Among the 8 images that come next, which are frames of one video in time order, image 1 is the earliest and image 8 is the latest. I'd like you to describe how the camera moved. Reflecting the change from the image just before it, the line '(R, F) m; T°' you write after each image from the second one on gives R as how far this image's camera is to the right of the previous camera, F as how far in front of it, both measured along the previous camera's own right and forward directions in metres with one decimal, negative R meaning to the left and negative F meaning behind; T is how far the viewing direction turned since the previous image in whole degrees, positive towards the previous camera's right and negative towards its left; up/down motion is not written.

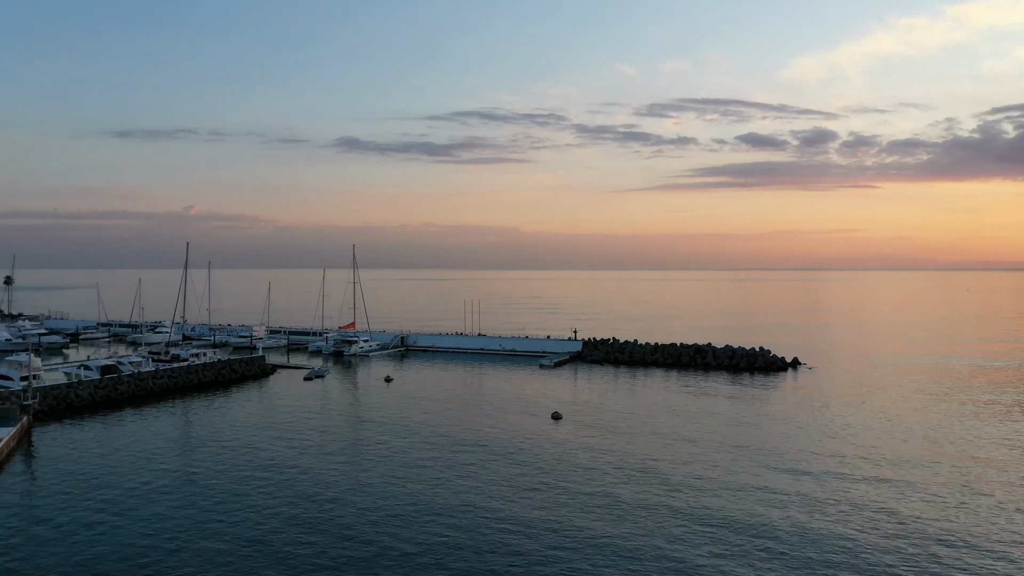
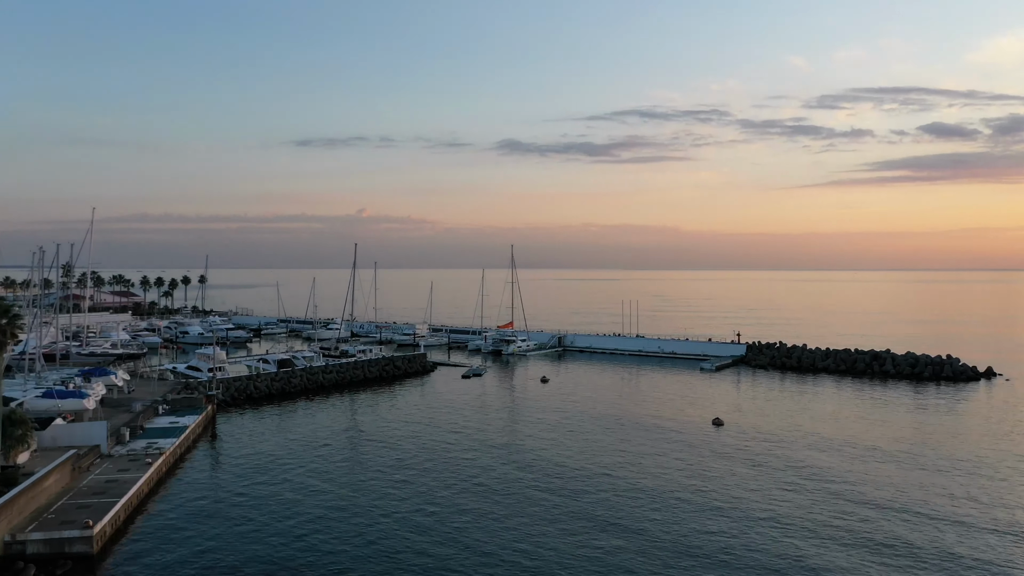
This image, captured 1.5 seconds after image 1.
(0.0, +0.7) m; -11°
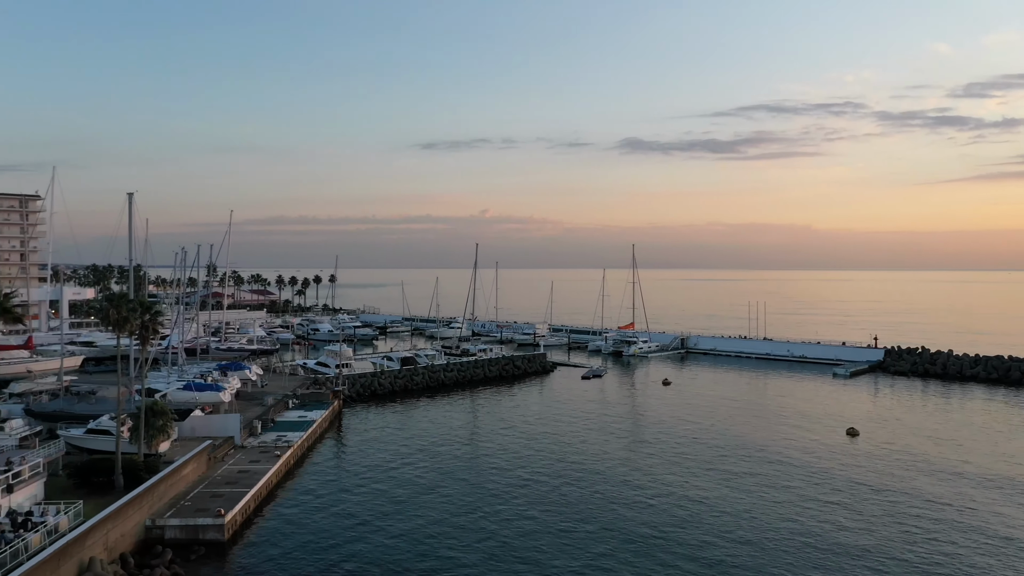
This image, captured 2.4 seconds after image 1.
(+0.1, +0.5) m; -8°
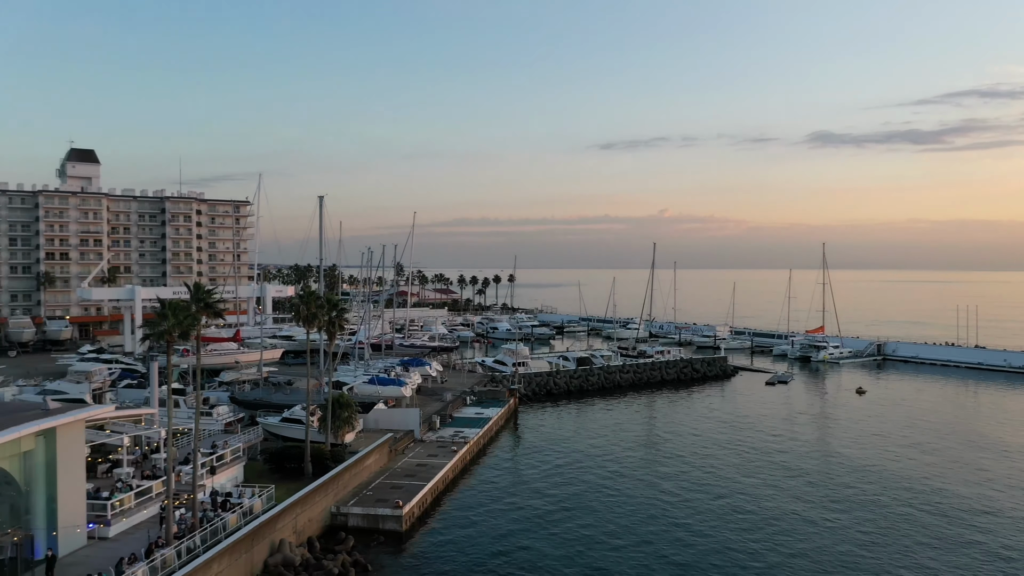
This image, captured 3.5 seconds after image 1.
(+0.1, +0.6) m; -12°
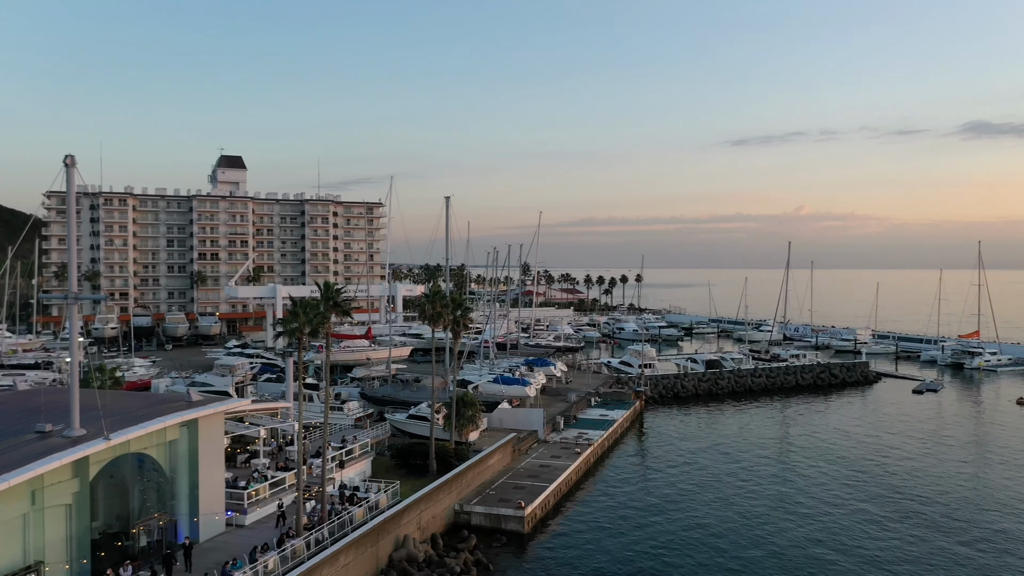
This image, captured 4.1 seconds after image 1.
(+0.1, +0.4) m; -9°
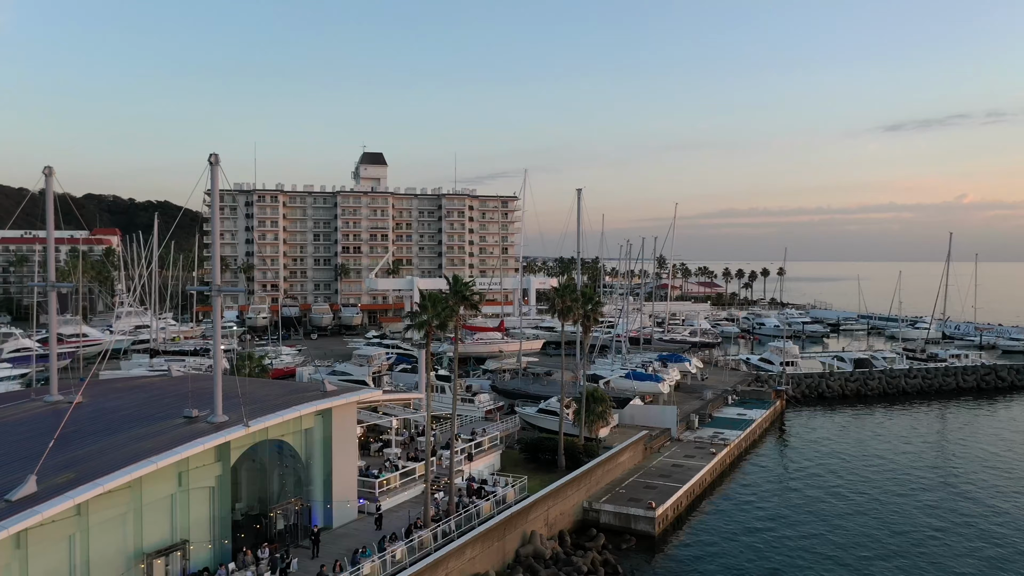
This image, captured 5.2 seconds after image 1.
(+0.1, +0.5) m; -9°
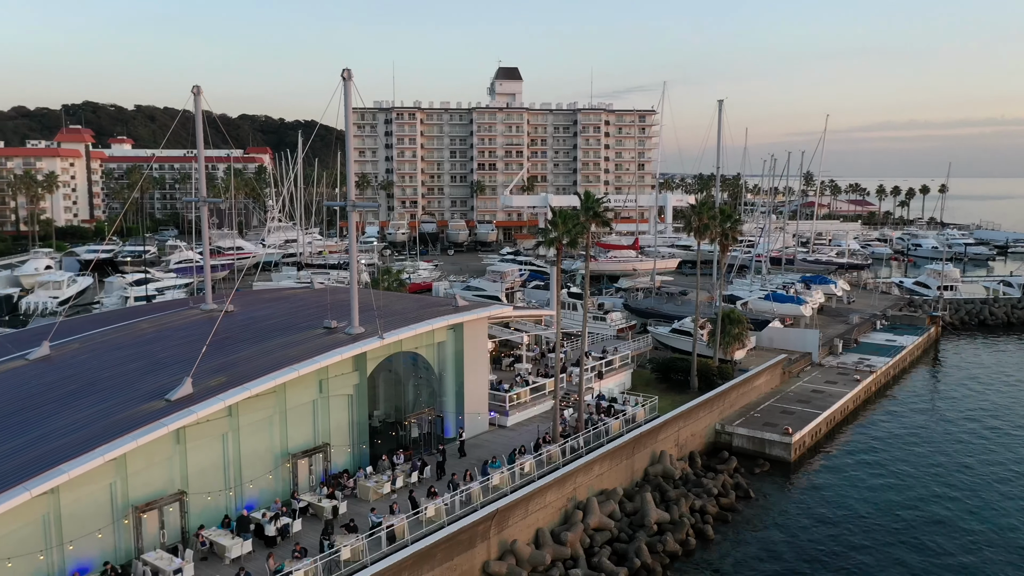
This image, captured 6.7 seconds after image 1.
(+0.1, +0.4) m; -9°
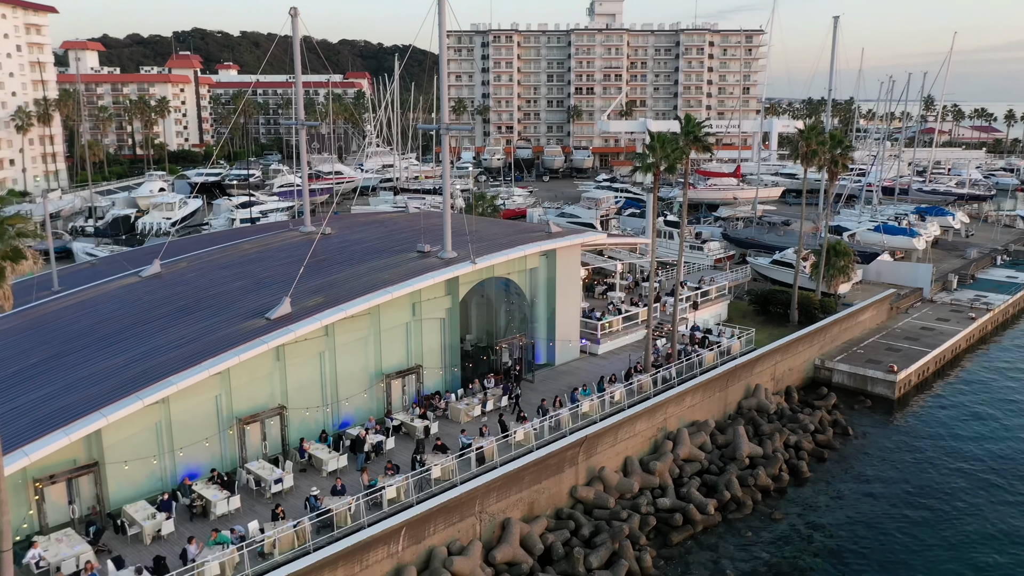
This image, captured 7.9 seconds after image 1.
(0.0, +0.3) m; -6°
